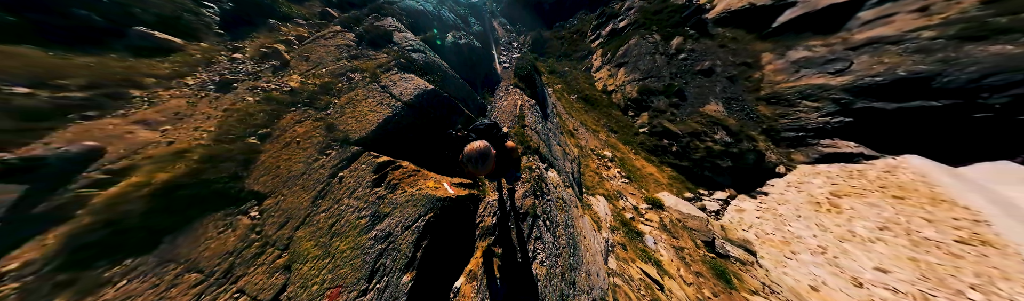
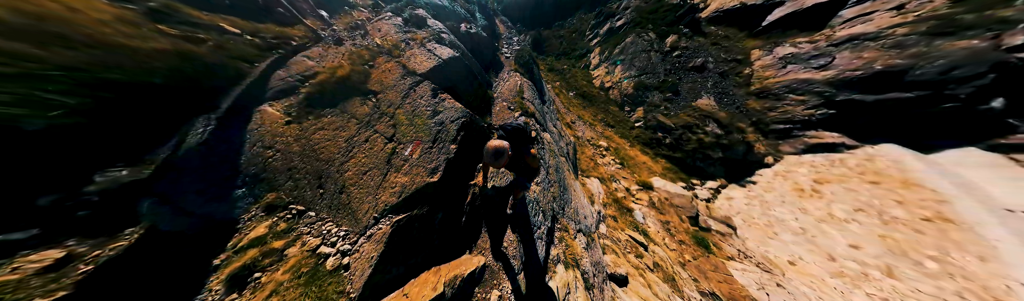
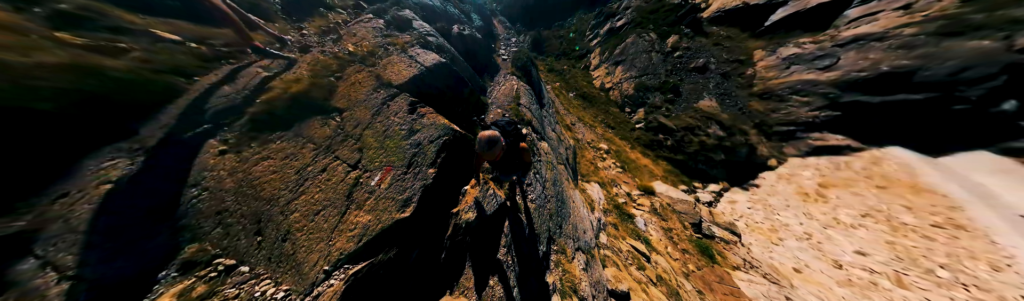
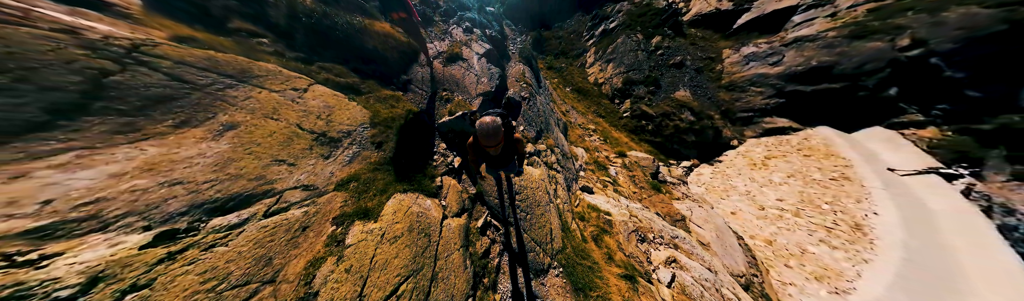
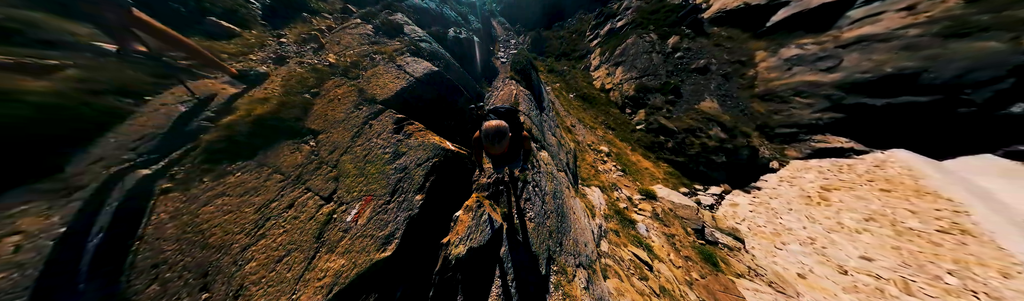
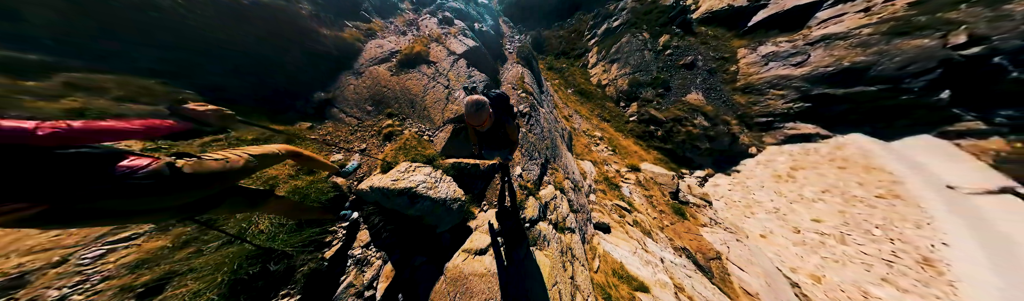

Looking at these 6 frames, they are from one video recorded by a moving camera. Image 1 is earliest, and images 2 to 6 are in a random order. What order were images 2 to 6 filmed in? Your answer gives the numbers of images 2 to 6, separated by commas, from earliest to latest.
5, 3, 2, 6, 4
